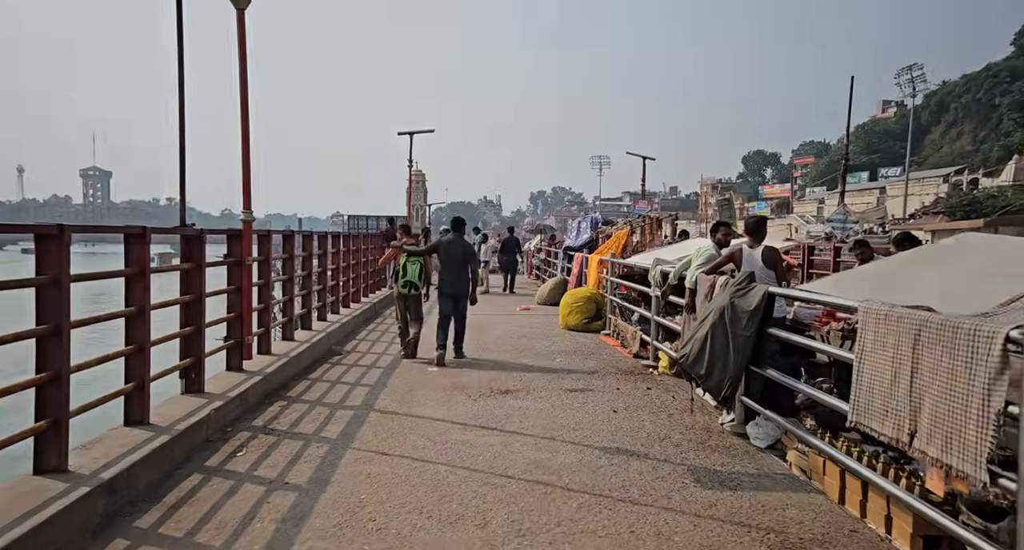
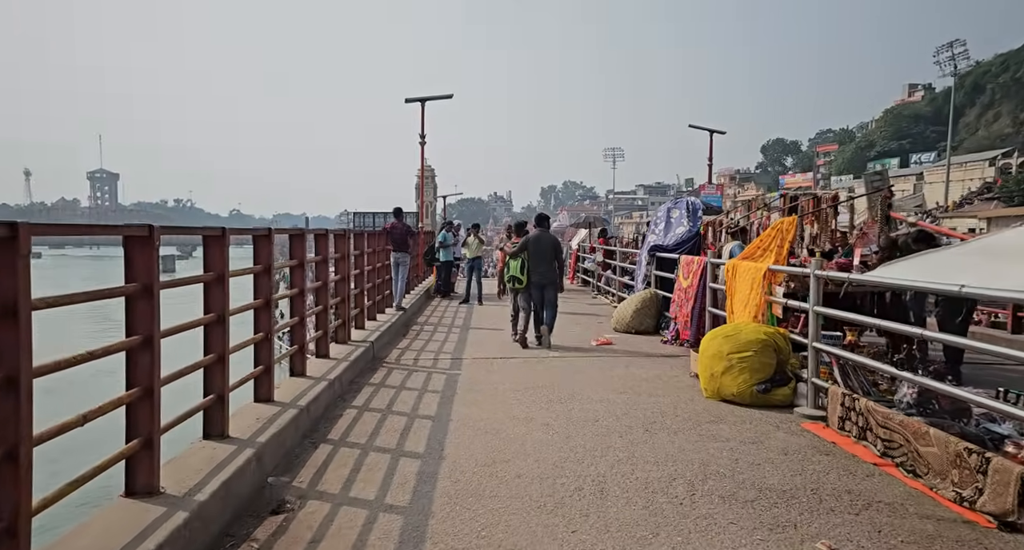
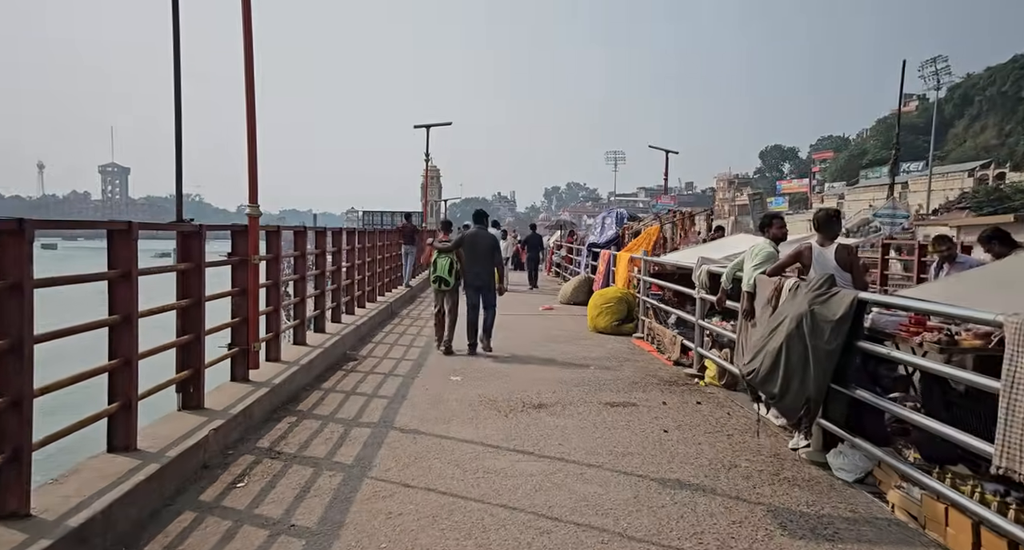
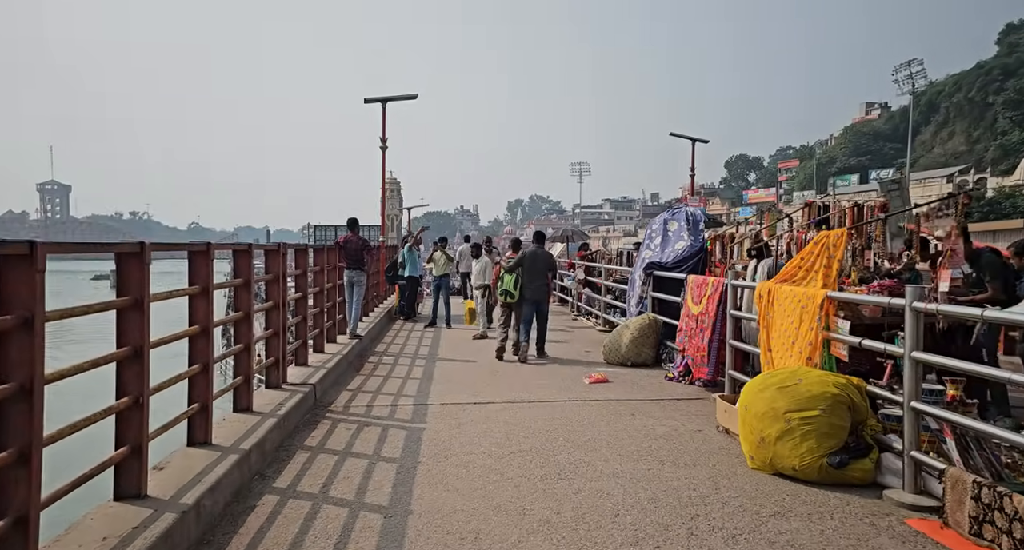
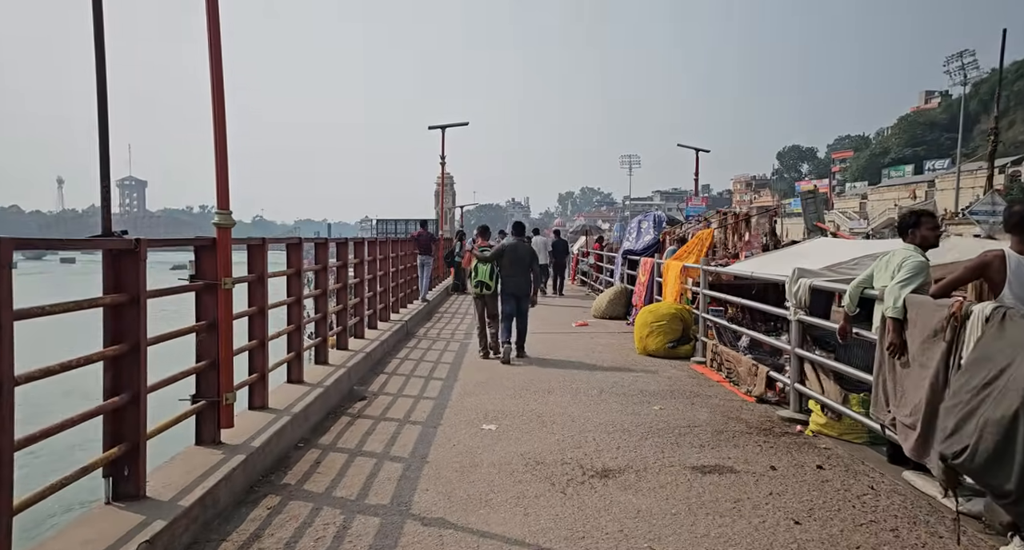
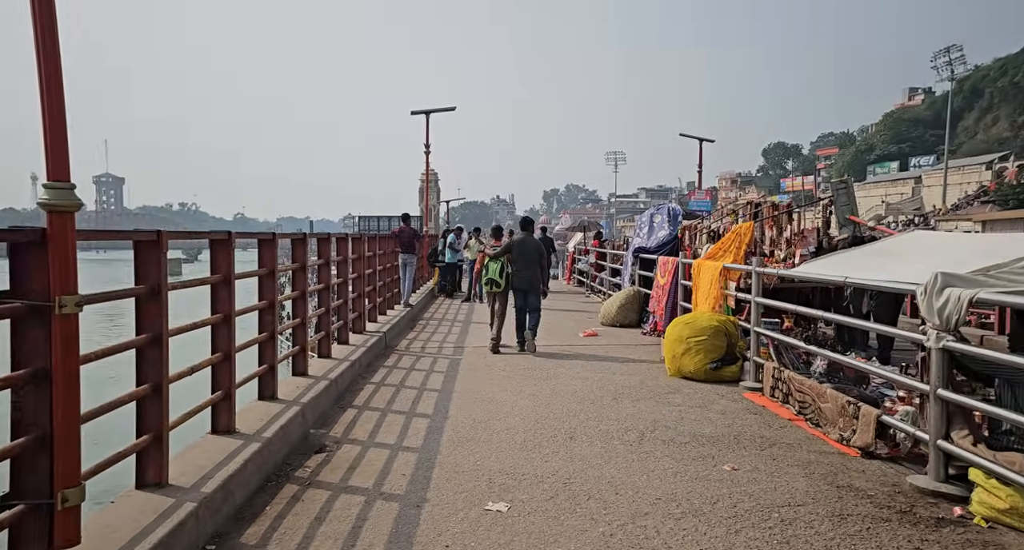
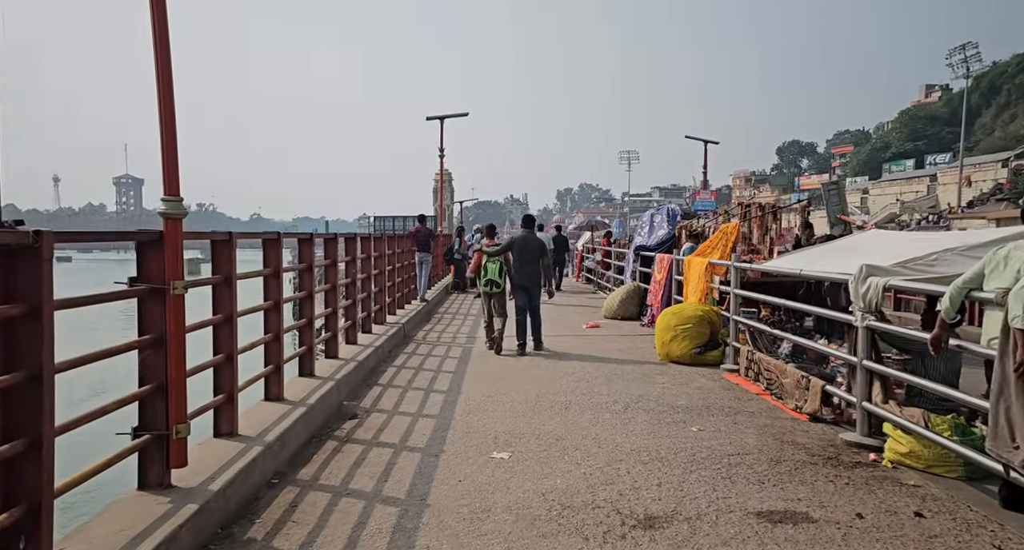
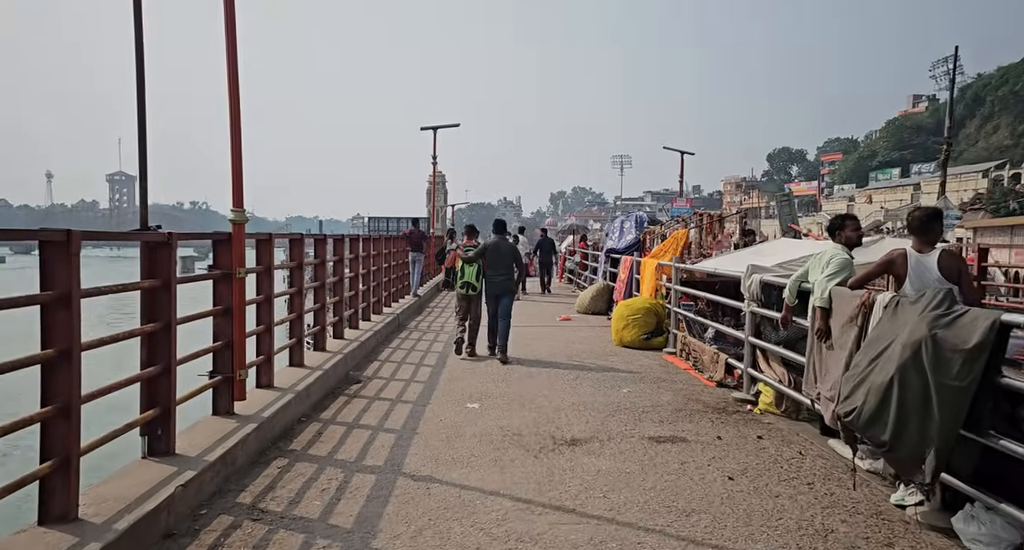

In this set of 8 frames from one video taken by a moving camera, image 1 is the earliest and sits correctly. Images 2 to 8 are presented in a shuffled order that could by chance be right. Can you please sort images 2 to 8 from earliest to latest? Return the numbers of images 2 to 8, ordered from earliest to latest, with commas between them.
3, 8, 5, 7, 6, 2, 4
